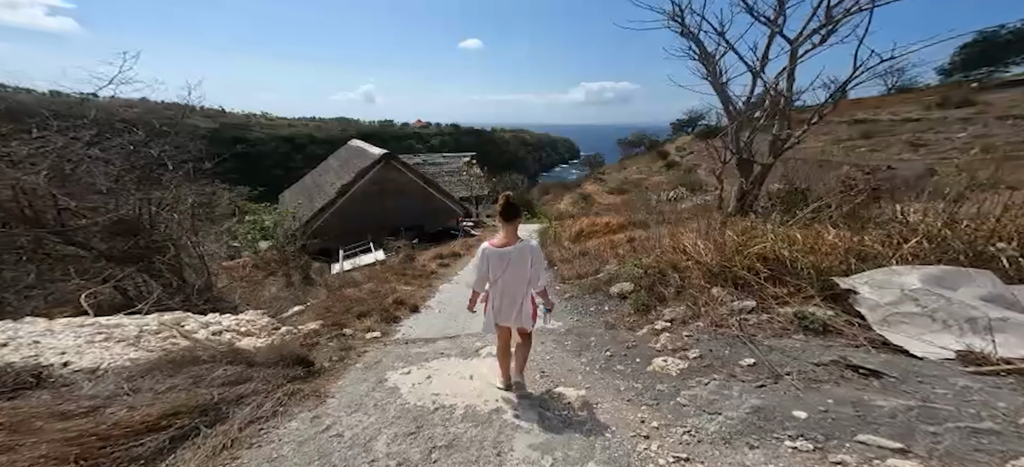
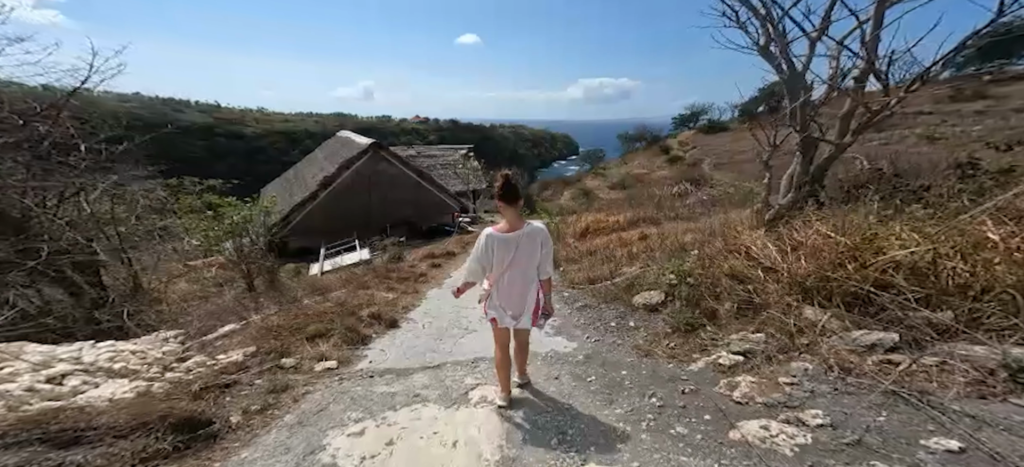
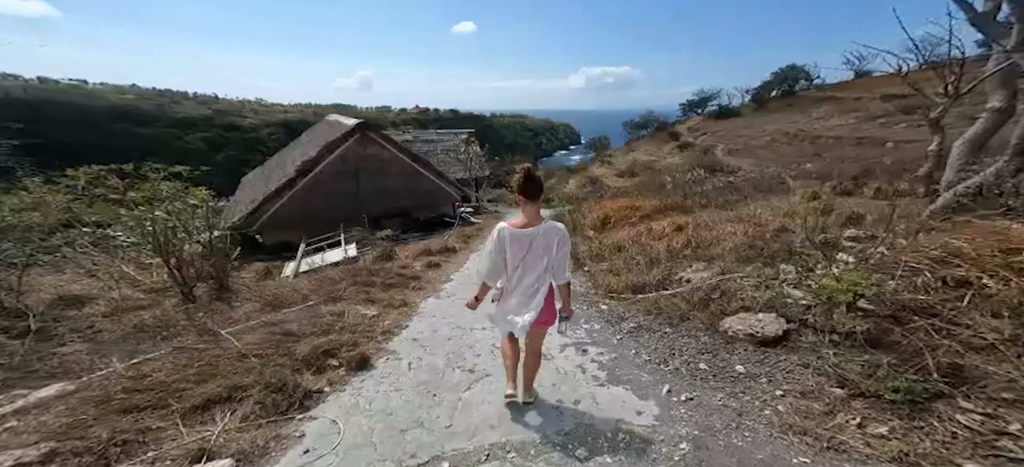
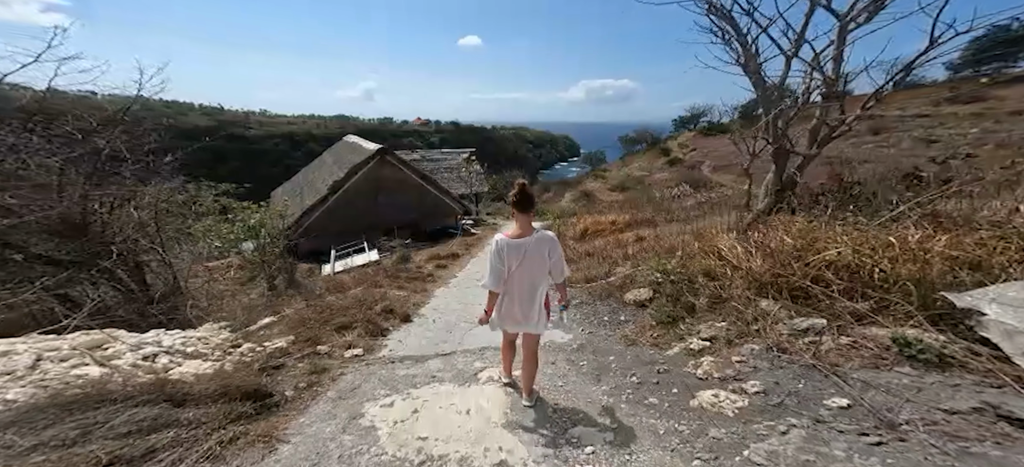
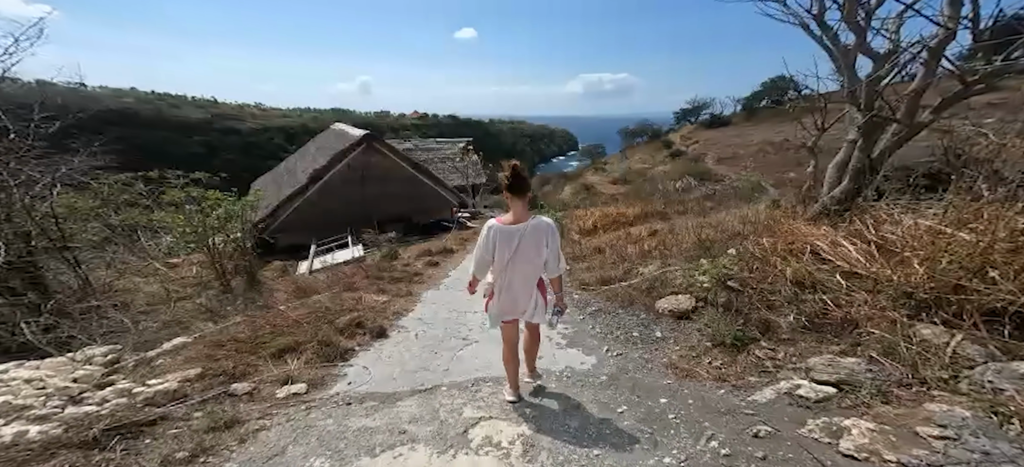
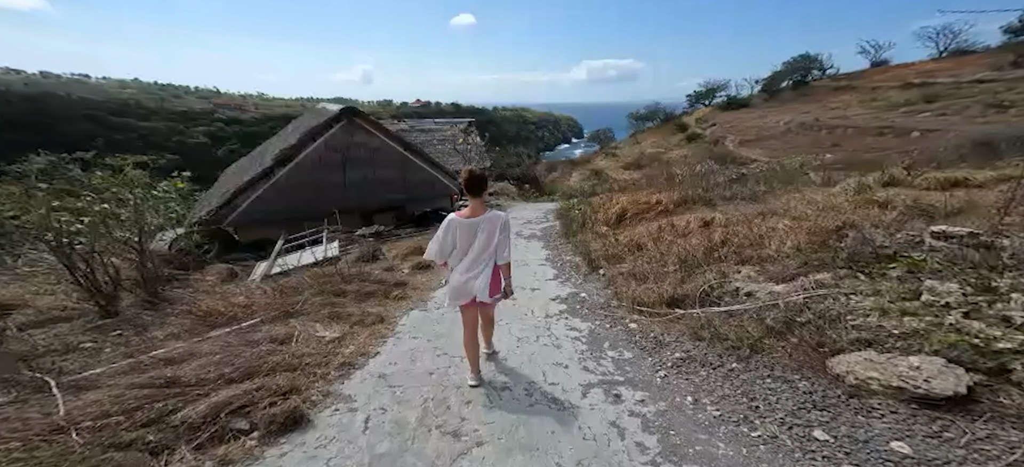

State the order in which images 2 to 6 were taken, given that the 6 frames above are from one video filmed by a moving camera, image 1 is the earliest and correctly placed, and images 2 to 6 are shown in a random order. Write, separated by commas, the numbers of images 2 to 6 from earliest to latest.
4, 2, 5, 3, 6
